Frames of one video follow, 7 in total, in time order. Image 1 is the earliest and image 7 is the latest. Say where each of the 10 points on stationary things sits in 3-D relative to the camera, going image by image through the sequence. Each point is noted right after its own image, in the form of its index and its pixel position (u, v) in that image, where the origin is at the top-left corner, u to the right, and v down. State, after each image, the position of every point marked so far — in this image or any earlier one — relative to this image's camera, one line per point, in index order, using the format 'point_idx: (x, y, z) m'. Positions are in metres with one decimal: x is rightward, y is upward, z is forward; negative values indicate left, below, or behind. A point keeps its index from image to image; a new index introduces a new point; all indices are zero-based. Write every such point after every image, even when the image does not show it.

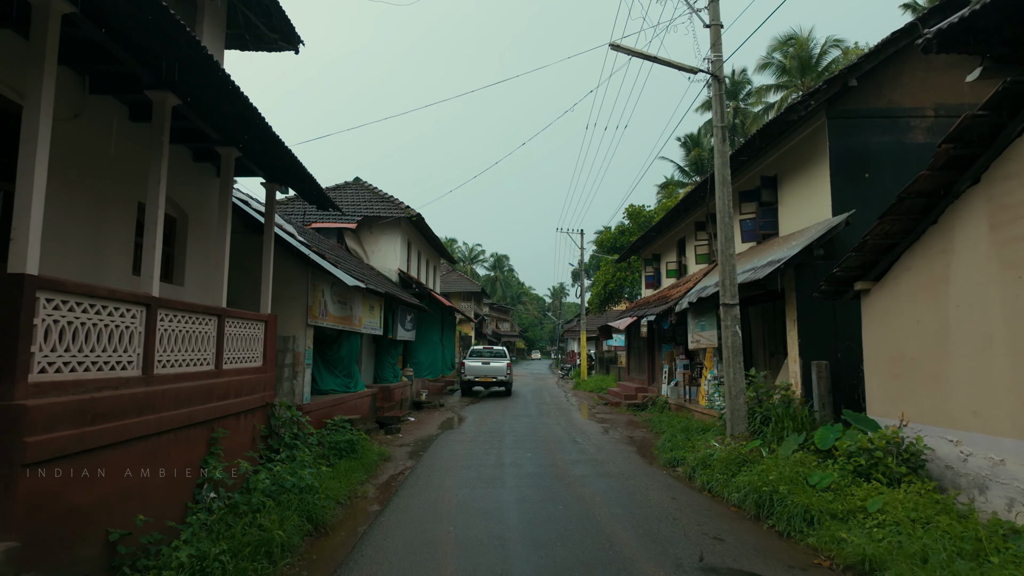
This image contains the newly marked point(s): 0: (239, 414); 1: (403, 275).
0: (-3.1, -1.4, +6.9) m
1: (-3.4, +0.4, +18.9) m
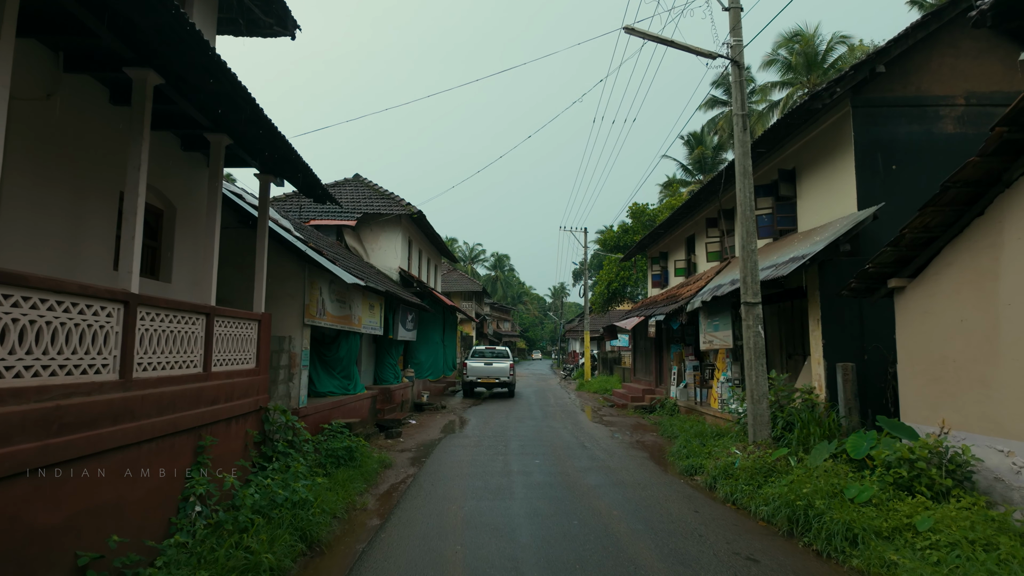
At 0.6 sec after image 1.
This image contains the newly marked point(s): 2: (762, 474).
0: (-3.0, -1.4, +6.5) m
1: (-3.3, +0.4, +18.4) m
2: (+2.6, -1.9, +6.3) m
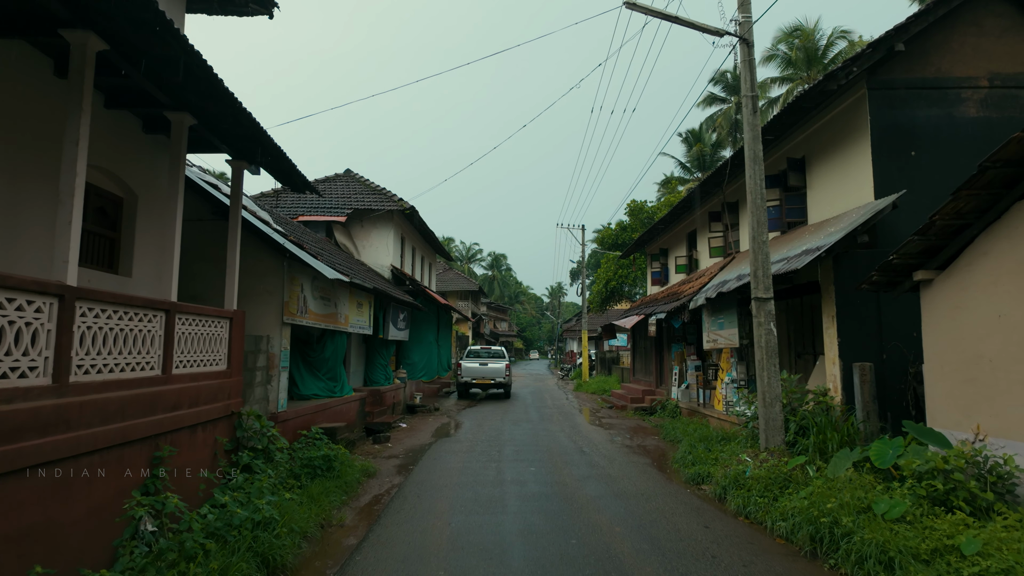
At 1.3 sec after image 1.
0: (-3.1, -1.4, +5.9) m
1: (-3.4, +0.5, +17.8) m
2: (+2.5, -1.9, +5.8) m
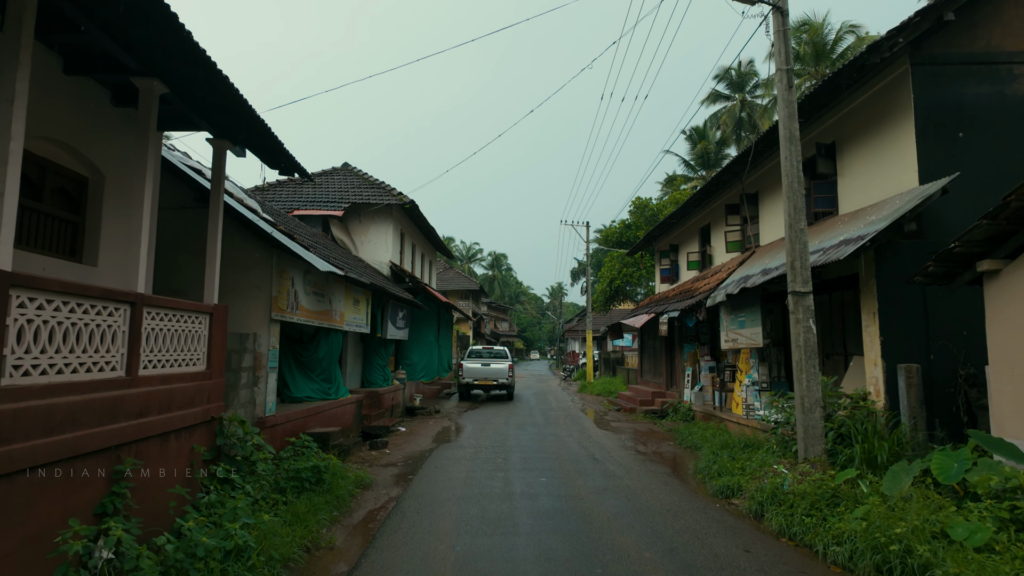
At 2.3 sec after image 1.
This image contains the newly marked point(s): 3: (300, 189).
0: (-3.0, -1.3, +5.2) m
1: (-3.3, +0.6, +17.2) m
2: (+2.6, -1.8, +5.1) m
3: (-6.1, +2.8, +17.4) m
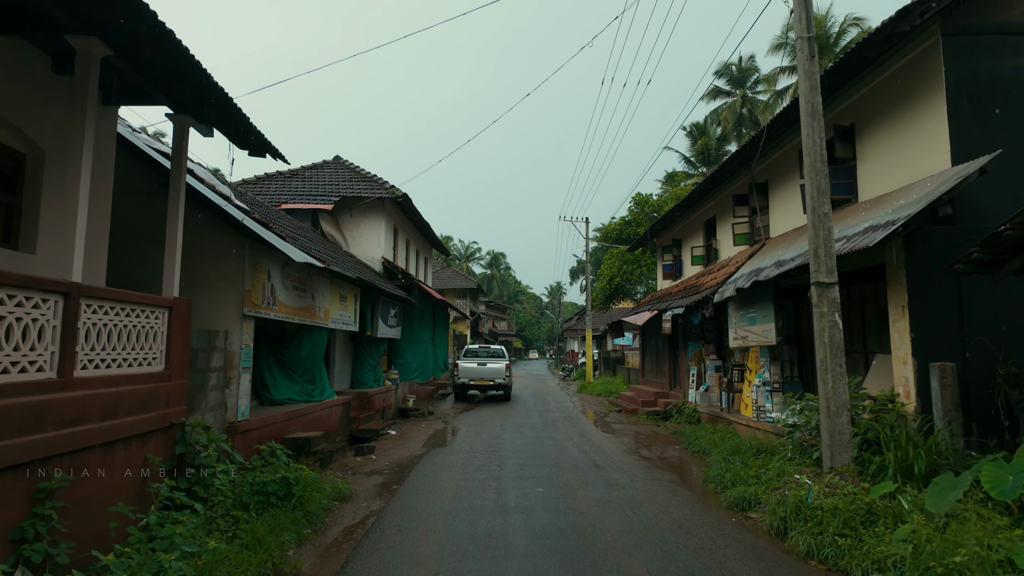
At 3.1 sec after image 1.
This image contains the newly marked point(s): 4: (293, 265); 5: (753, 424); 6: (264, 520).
0: (-3.0, -1.2, +4.6) m
1: (-3.4, +0.6, +16.5) m
2: (+2.6, -1.7, +4.5) m
3: (-6.2, +2.9, +16.7) m
4: (-3.1, +0.3, +8.5) m
5: (+3.8, -2.1, +9.5) m
6: (-1.9, -1.8, +4.8) m
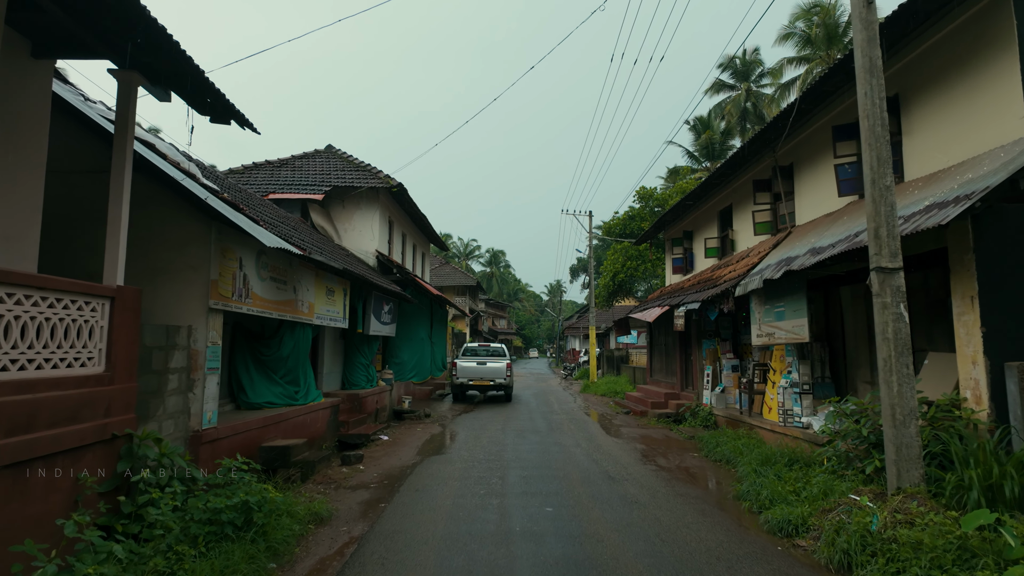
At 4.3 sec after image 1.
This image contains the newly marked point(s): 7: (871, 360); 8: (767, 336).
0: (-3.0, -1.1, +3.7) m
1: (-3.3, +0.8, +15.7) m
2: (+2.6, -1.6, +3.6) m
3: (-6.1, +3.0, +15.9) m
4: (-3.0, +0.4, +7.6) m
5: (+3.8, -2.0, +8.6) m
6: (-1.9, -1.7, +3.9) m
7: (+4.7, -0.9, +7.9) m
8: (+3.7, -0.7, +8.9) m
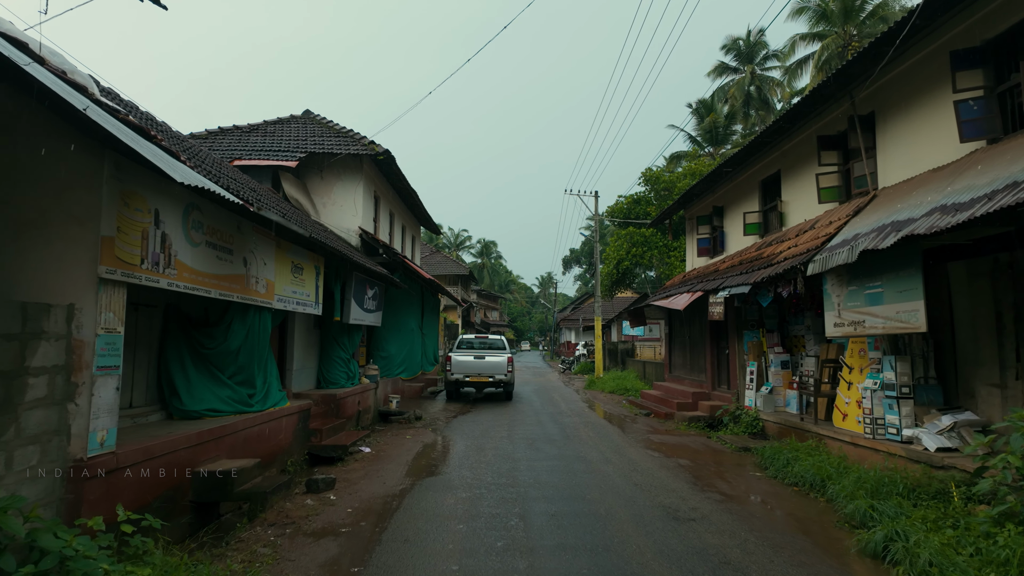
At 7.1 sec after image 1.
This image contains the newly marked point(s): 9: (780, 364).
0: (-2.7, -0.9, +1.7) m
1: (-3.3, +1.2, +13.7) m
2: (+2.9, -1.4, +1.7) m
3: (-6.0, +3.4, +13.8) m
4: (-2.8, +0.7, +5.6) m
5: (+4.0, -1.7, +6.7) m
6: (-1.6, -1.5, +2.0) m
7: (+4.9, -0.7, +6.0) m
8: (+3.9, -0.4, +7.0) m
9: (+4.2, -1.2, +9.3) m
